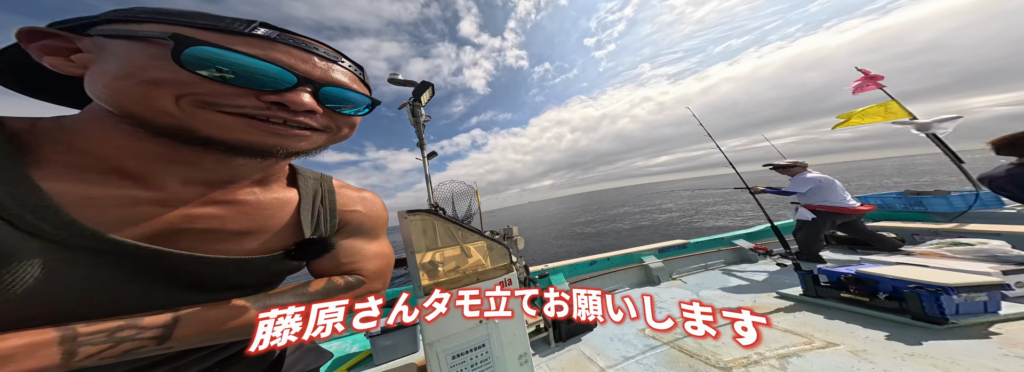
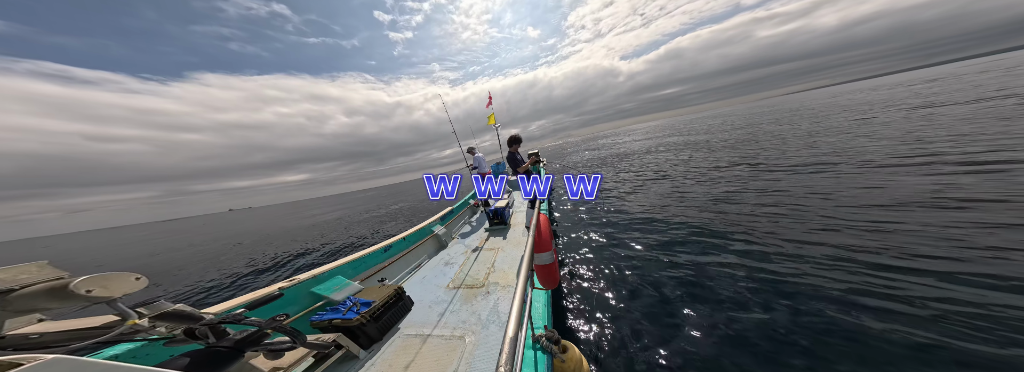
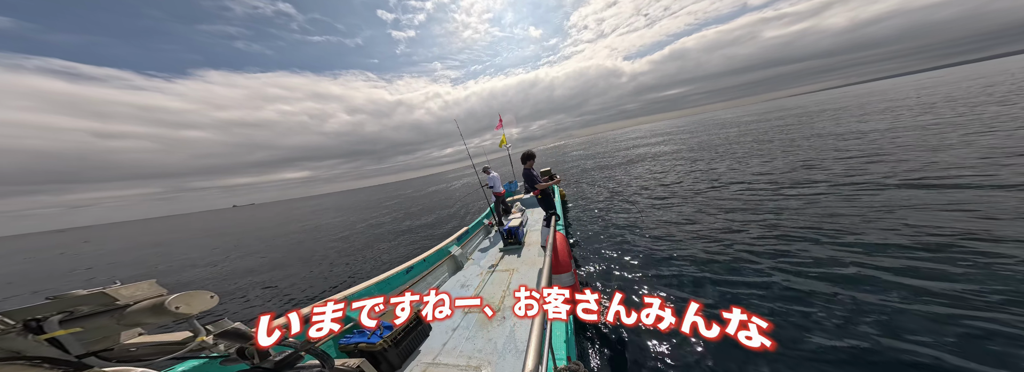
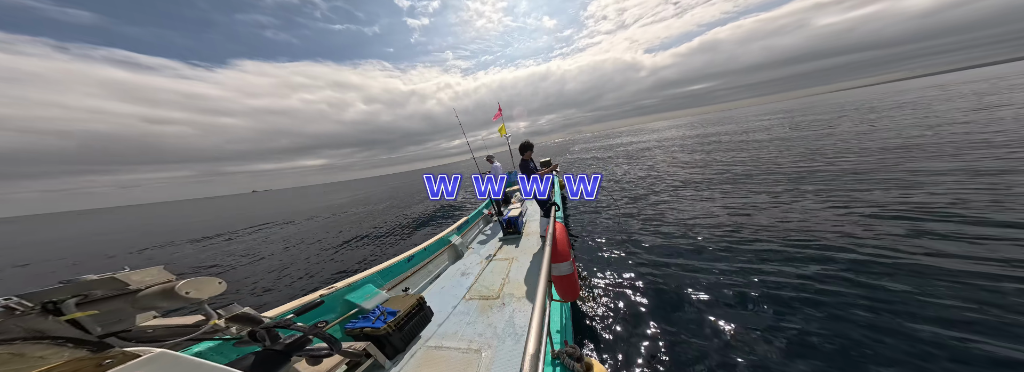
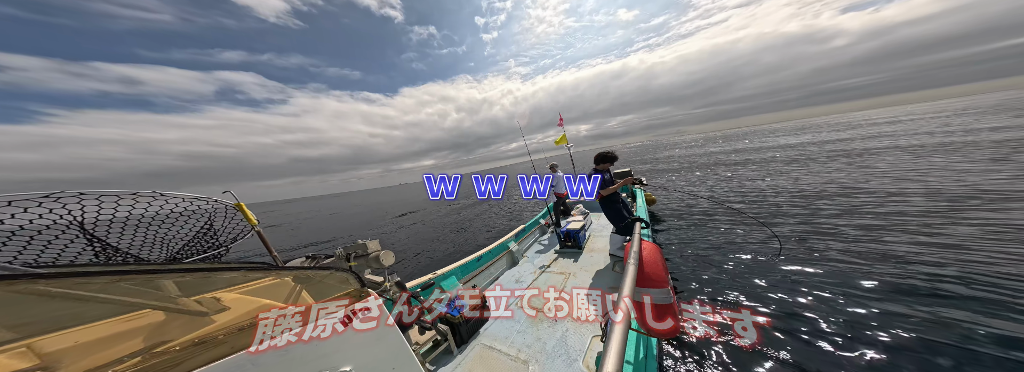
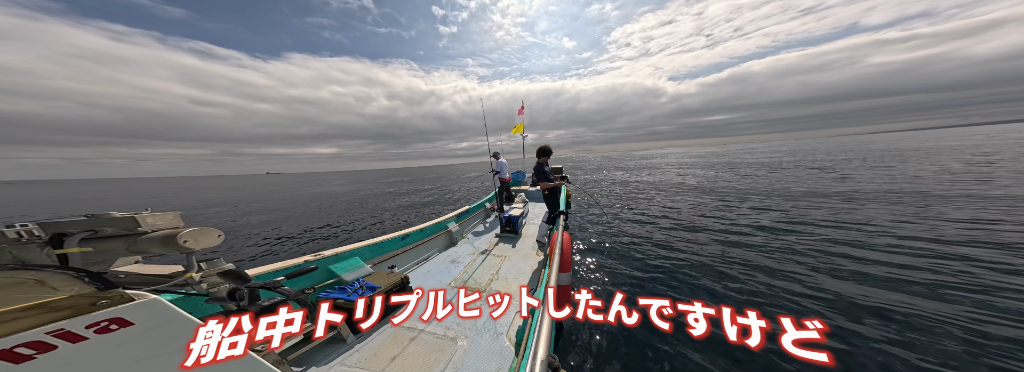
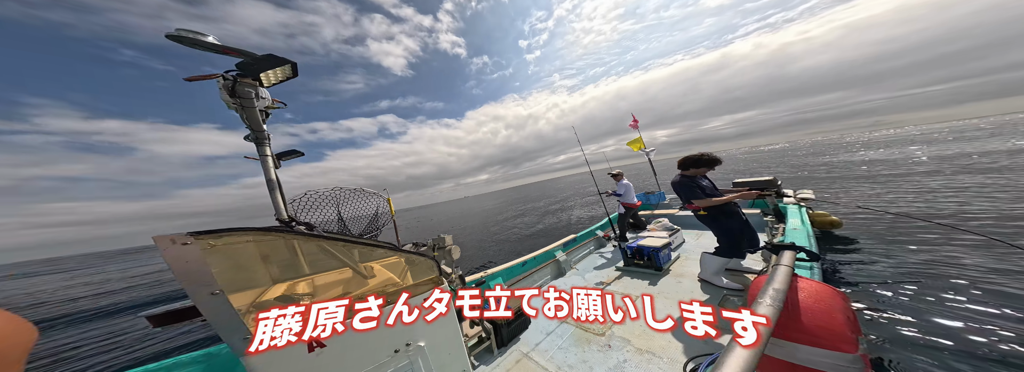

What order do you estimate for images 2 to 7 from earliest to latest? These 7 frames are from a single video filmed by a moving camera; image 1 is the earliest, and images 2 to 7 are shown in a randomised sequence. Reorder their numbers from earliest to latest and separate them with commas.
7, 5, 4, 2, 3, 6
